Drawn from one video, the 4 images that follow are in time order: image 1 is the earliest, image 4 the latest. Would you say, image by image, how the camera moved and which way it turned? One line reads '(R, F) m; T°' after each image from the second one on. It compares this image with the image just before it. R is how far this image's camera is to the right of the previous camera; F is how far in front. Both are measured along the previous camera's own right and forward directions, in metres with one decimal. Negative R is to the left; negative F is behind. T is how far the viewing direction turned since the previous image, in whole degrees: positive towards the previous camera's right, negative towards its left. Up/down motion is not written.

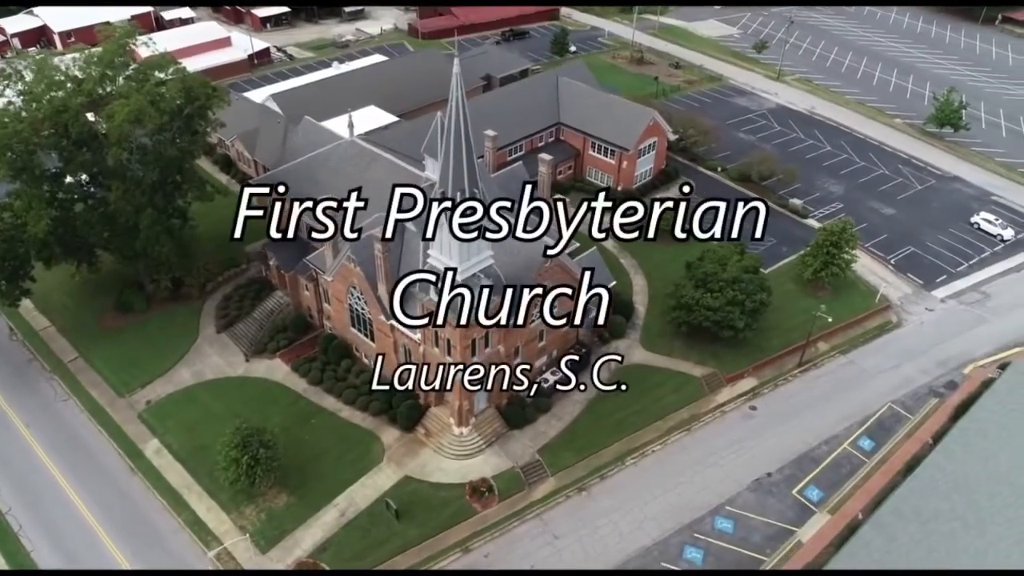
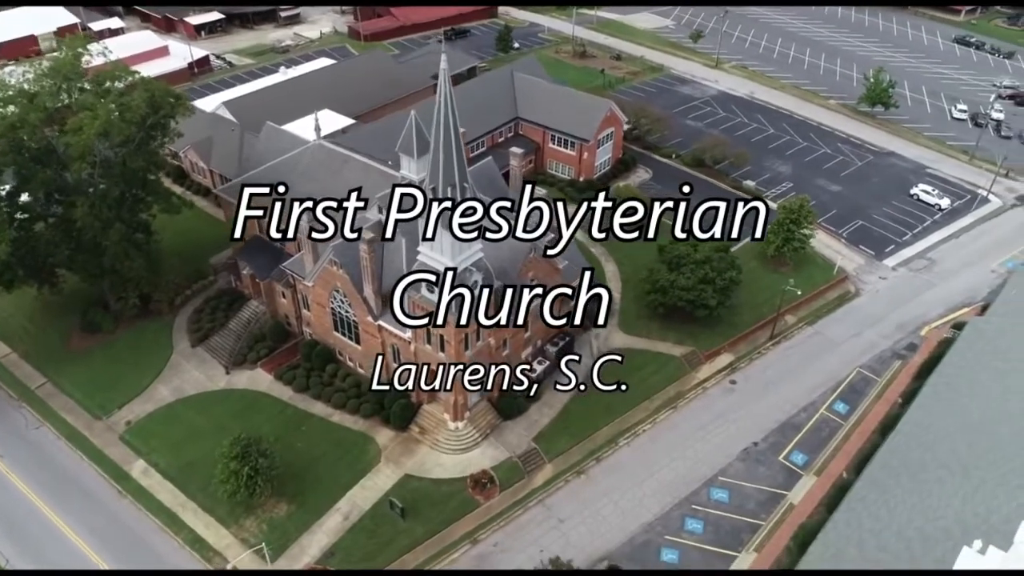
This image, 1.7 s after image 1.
(-2.8, -0.4) m; +5°
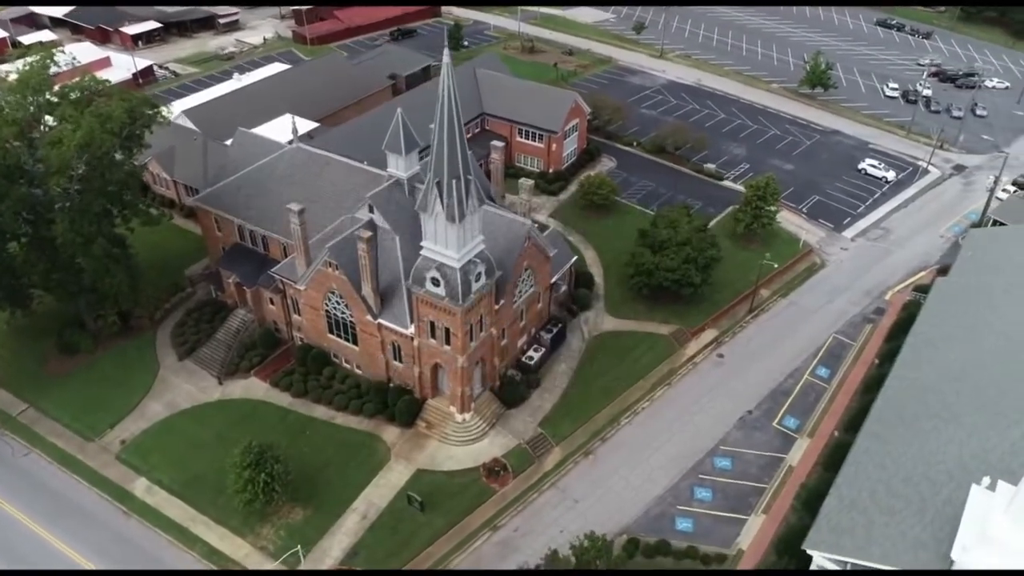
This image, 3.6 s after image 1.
(-3.5, -0.6) m; +5°
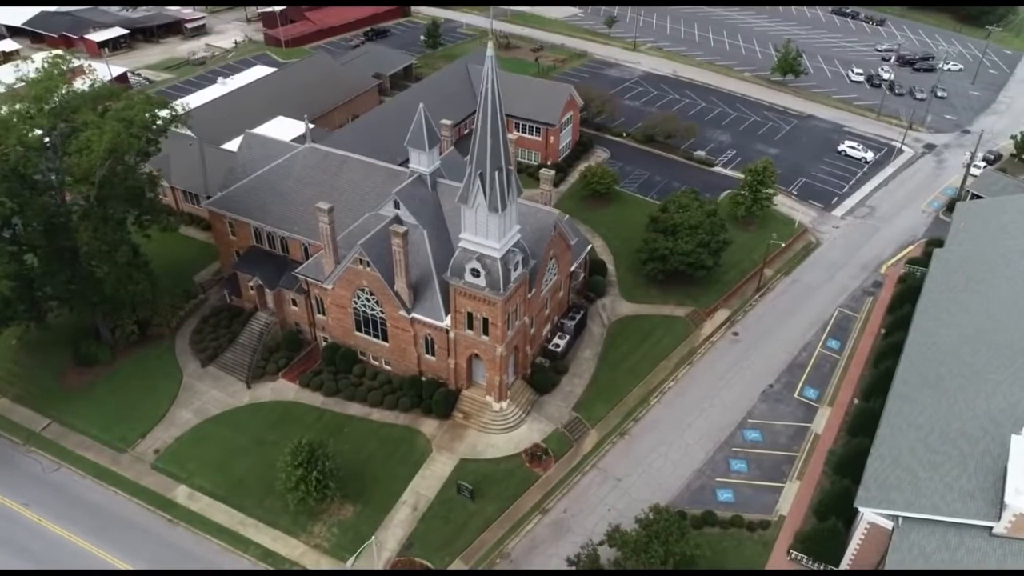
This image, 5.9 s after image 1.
(-4.6, -0.6) m; +3°
